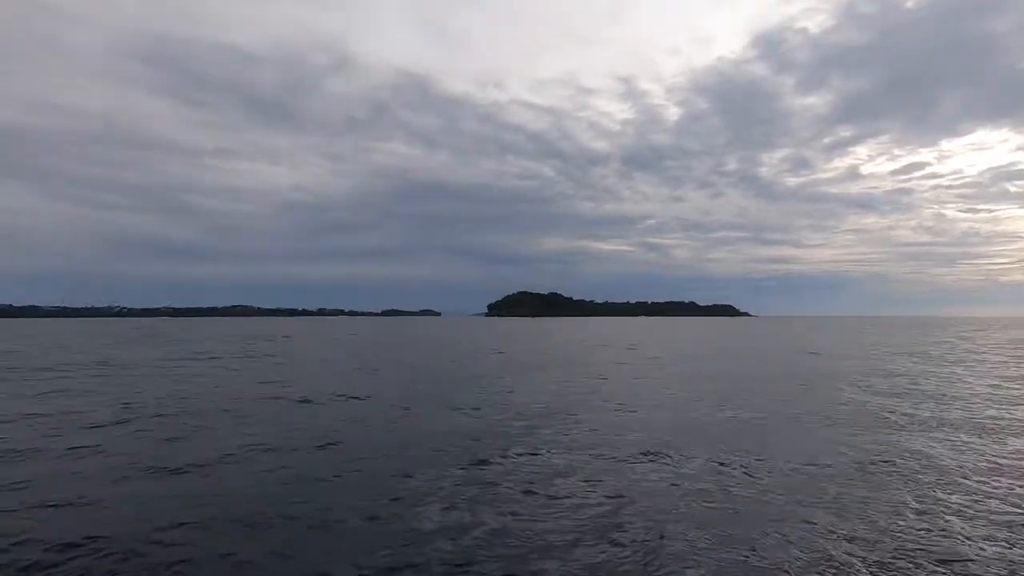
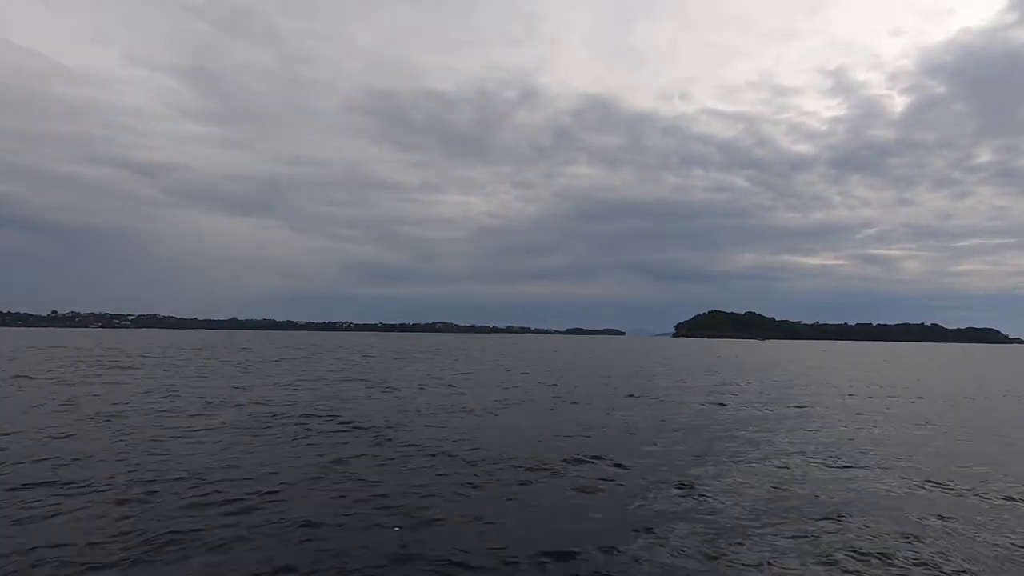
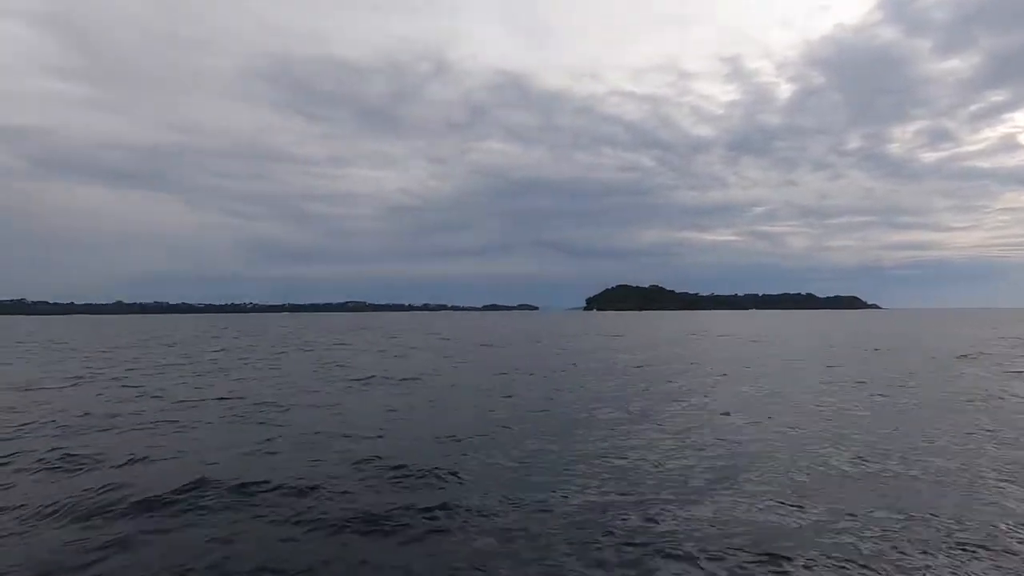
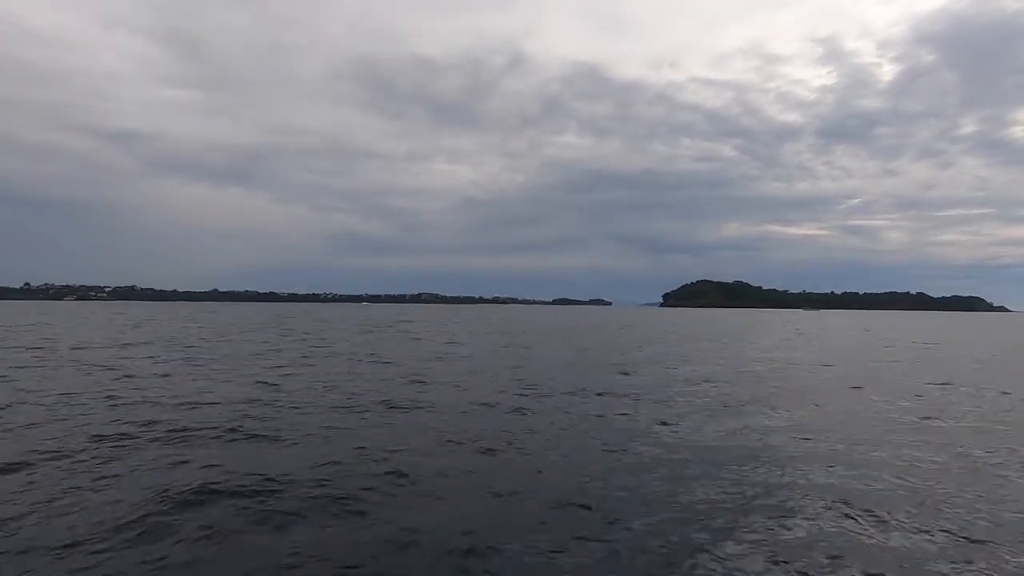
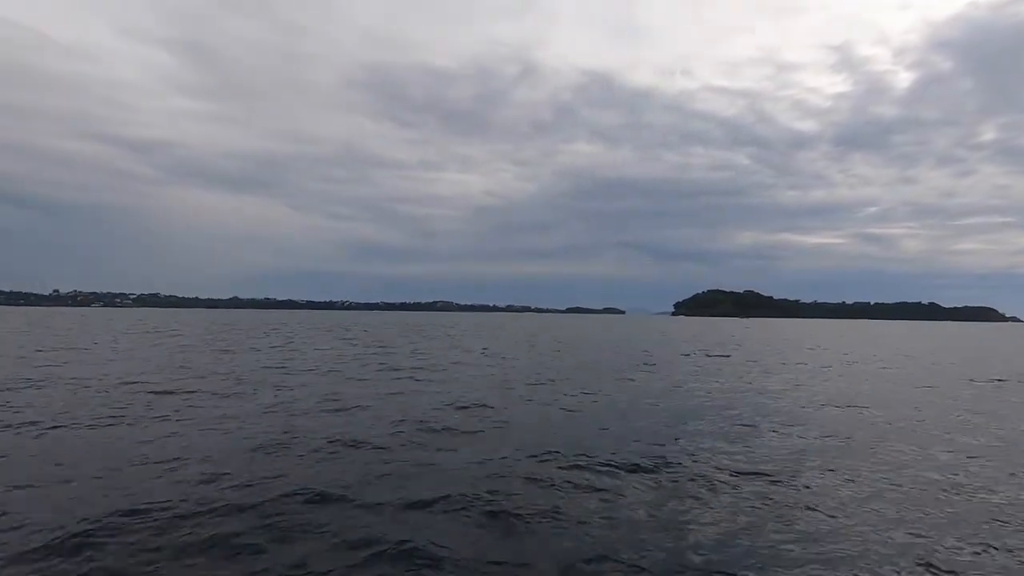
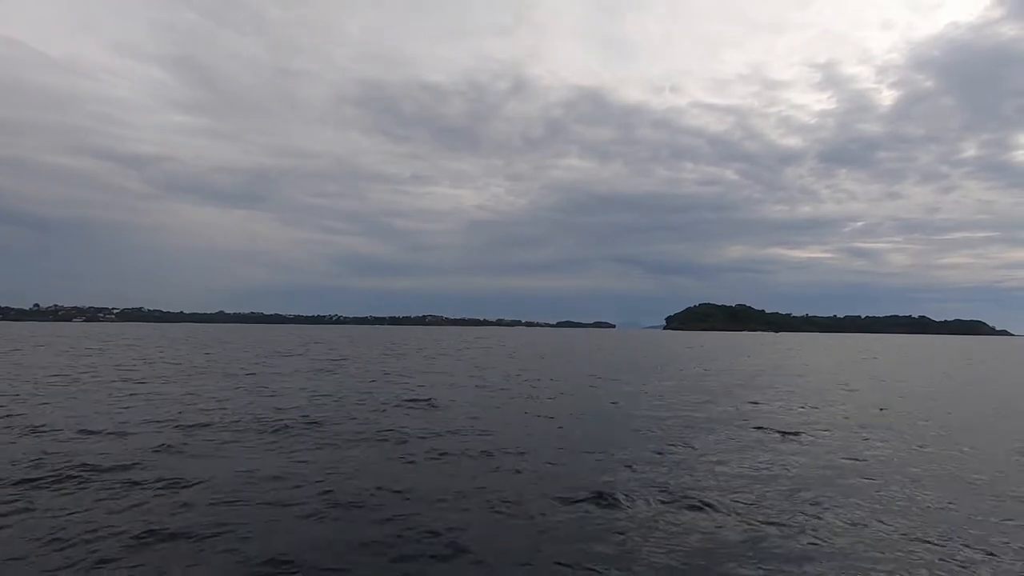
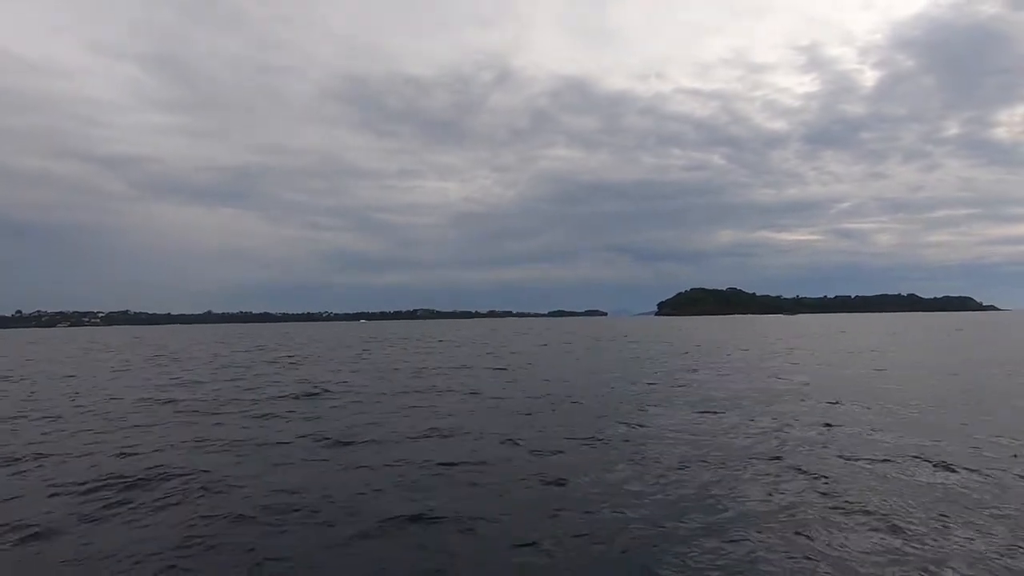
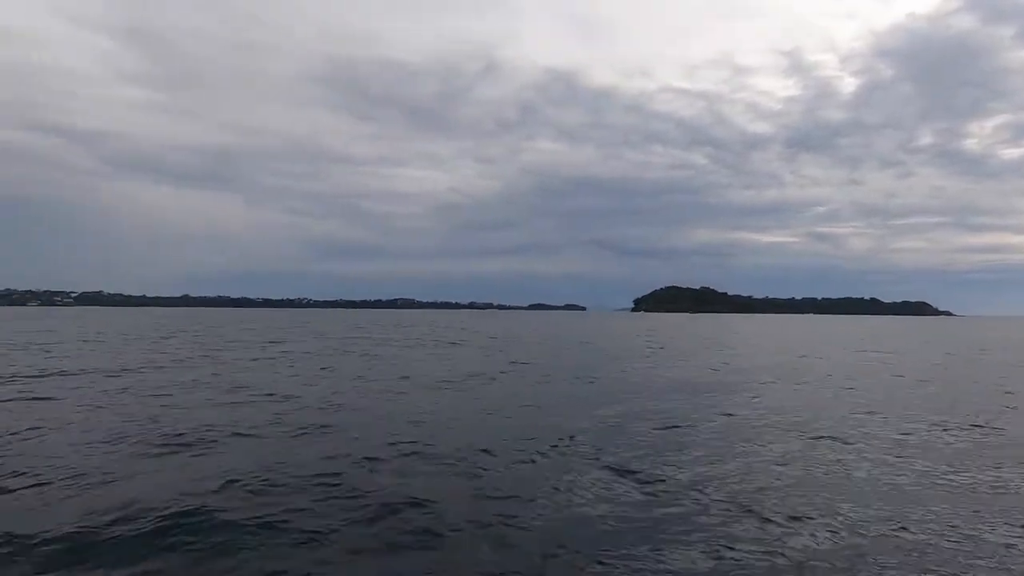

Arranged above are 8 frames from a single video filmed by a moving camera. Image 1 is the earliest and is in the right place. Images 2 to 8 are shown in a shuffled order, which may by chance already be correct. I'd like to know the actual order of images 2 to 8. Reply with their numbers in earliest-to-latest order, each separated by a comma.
3, 8, 5, 2, 6, 7, 4
